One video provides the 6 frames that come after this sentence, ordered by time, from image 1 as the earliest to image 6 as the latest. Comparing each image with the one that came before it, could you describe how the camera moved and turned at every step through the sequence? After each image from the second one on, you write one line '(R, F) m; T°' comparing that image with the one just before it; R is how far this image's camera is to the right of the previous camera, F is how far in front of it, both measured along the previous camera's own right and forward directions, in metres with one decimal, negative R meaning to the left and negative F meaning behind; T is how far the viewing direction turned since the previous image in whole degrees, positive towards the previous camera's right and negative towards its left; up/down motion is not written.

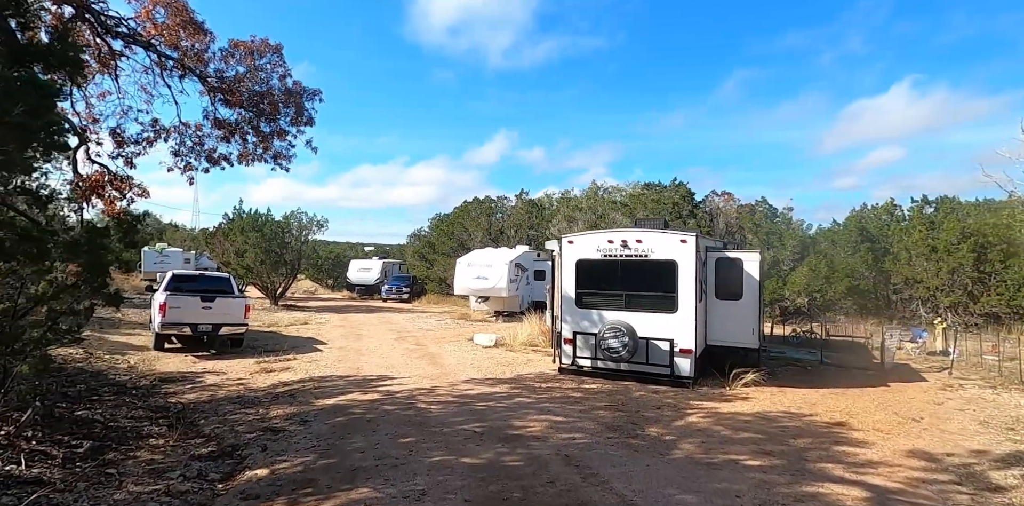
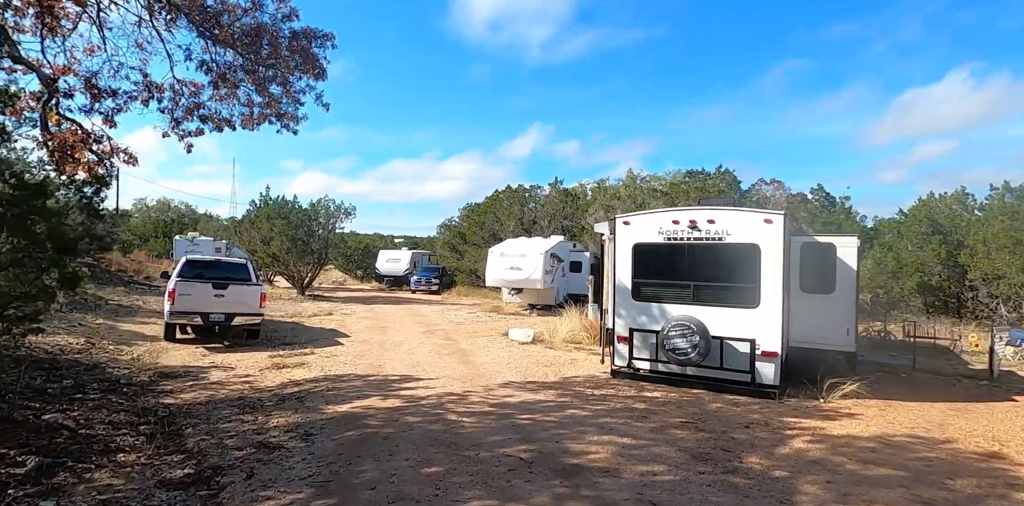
(-0.3, +1.5) m; -3°
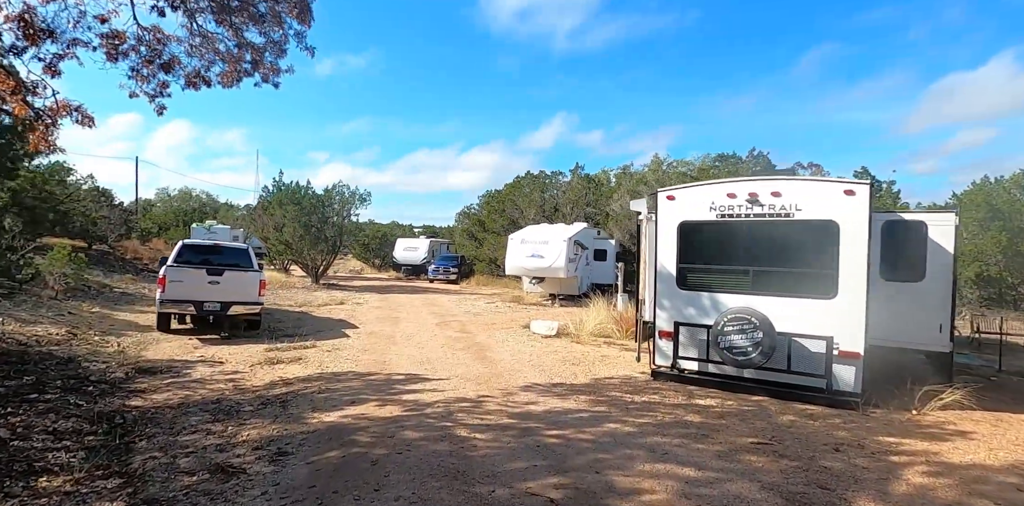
(0.0, +1.3) m; -2°
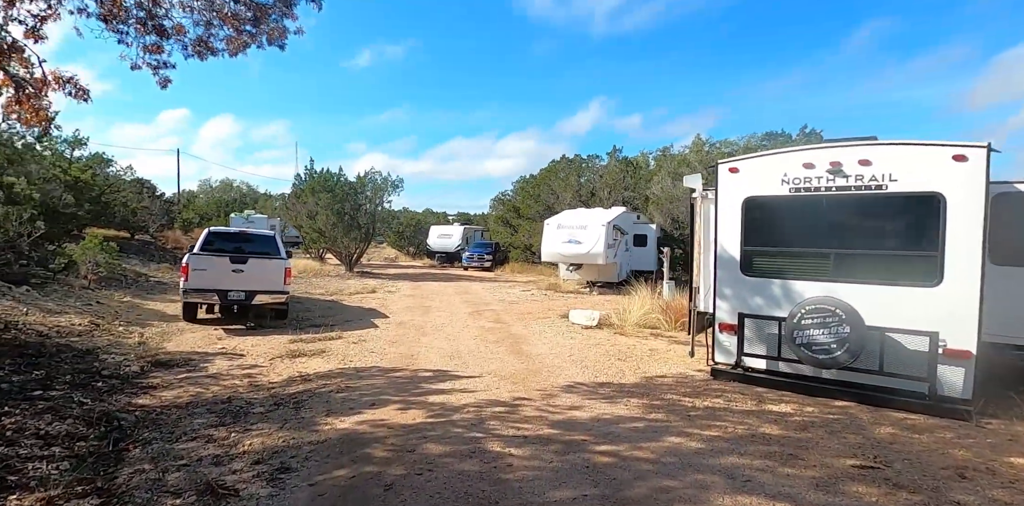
(0.0, +0.9) m; -3°
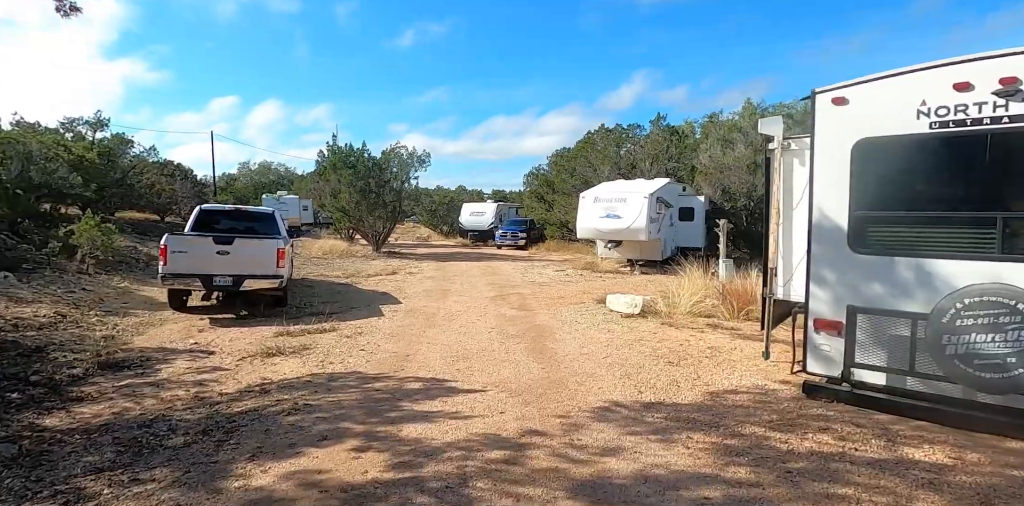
(+0.2, +1.8) m; -4°
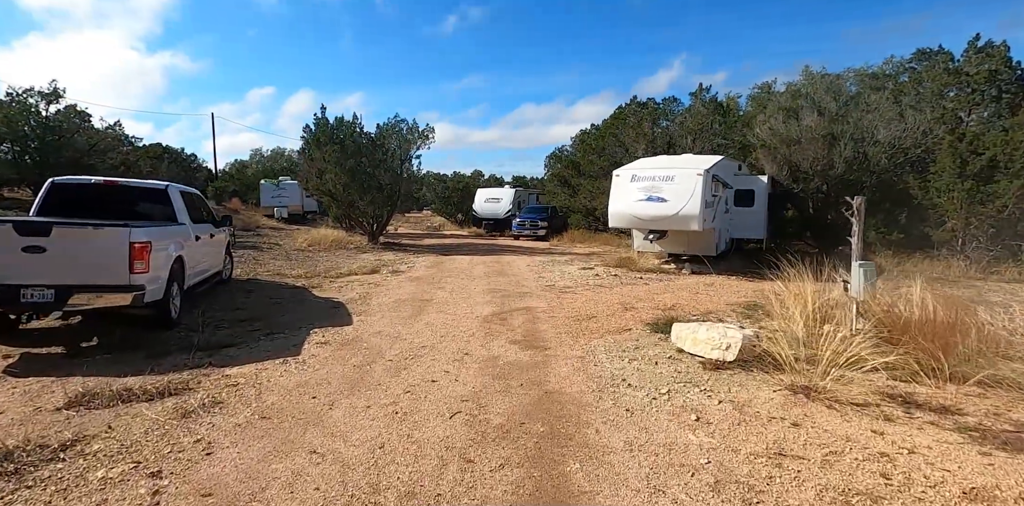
(+0.2, +4.1) m; -2°
